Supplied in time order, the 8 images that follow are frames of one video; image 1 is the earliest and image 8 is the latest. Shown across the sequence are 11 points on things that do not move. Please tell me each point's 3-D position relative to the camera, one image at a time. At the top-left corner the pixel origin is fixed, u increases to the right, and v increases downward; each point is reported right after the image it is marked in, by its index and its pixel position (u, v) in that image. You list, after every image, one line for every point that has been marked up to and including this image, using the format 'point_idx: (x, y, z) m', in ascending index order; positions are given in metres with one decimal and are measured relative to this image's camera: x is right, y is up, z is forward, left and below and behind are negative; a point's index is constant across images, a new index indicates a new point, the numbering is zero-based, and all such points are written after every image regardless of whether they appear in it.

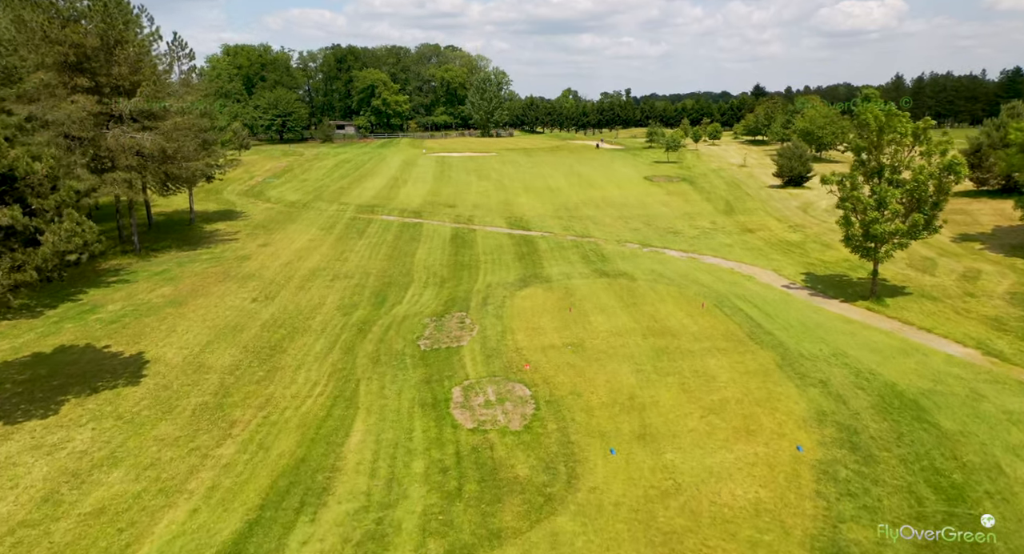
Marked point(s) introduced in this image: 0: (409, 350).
0: (-3.1, -2.2, +19.2) m
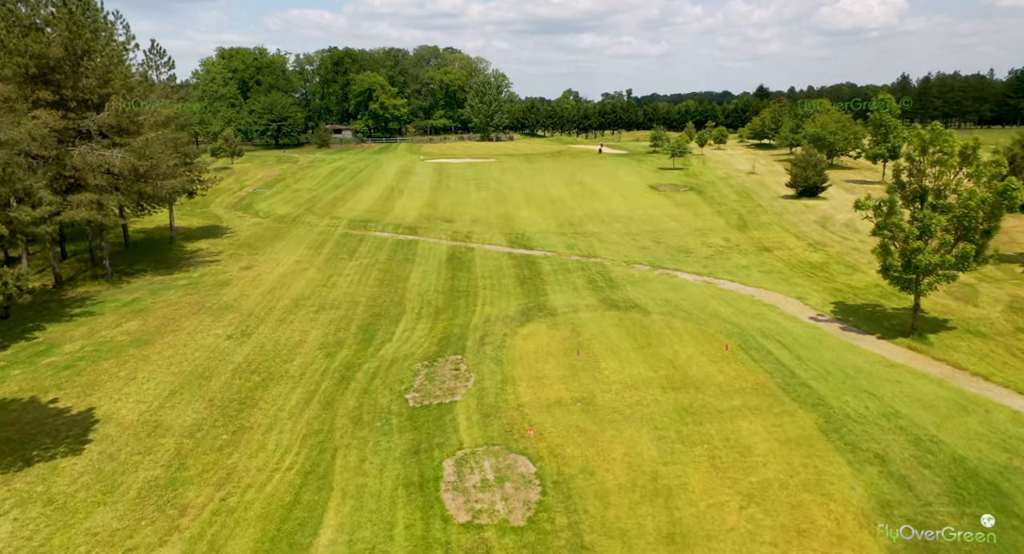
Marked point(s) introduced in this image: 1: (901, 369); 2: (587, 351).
0: (-3.0, -3.4, +16.9) m
1: (+11.4, -2.7, +18.9) m
2: (+2.3, -2.2, +19.7) m
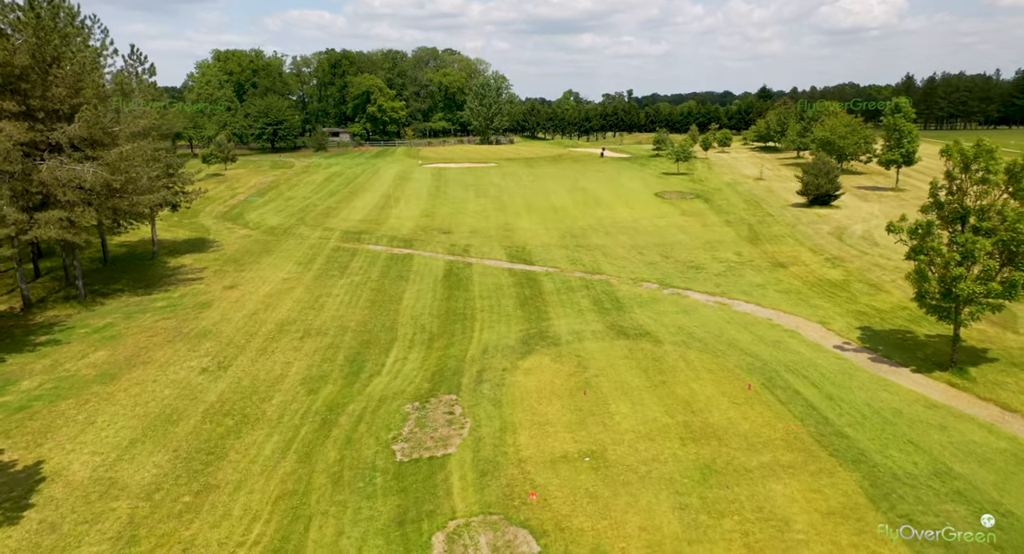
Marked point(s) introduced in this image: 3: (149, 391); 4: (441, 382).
0: (-3.0, -4.3, +15.0) m
1: (+11.4, -3.5, +17.0) m
2: (+2.3, -3.1, +17.9) m
3: (-10.8, -3.4, +19.2) m
4: (-2.1, -3.1, +19.3) m
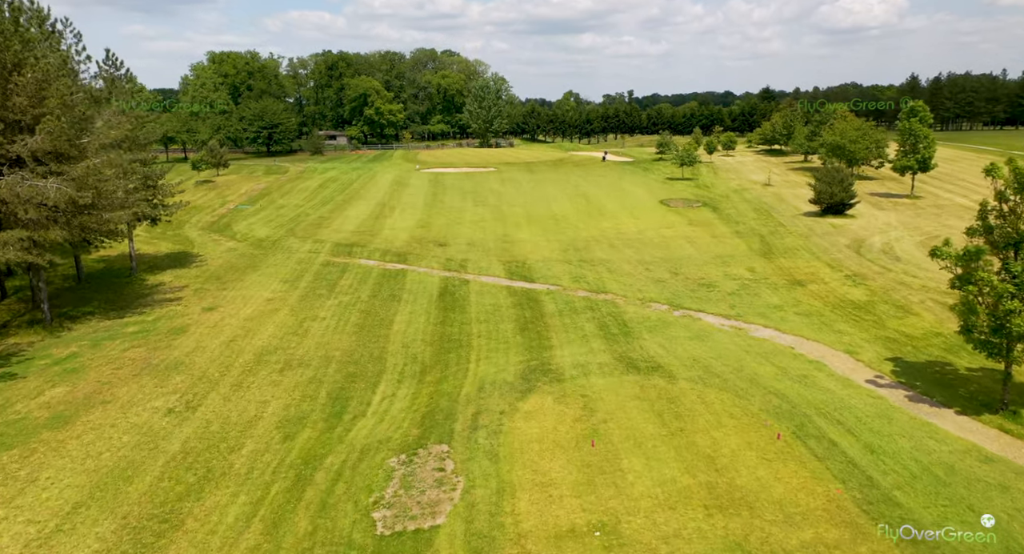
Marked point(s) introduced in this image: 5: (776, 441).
0: (-3.1, -5.2, +13.0) m
1: (+11.3, -4.4, +15.0) m
2: (+2.3, -4.0, +15.8) m
3: (-10.8, -4.3, +17.2) m
4: (-2.1, -4.0, +17.3) m
5: (+6.3, -3.9, +15.5) m
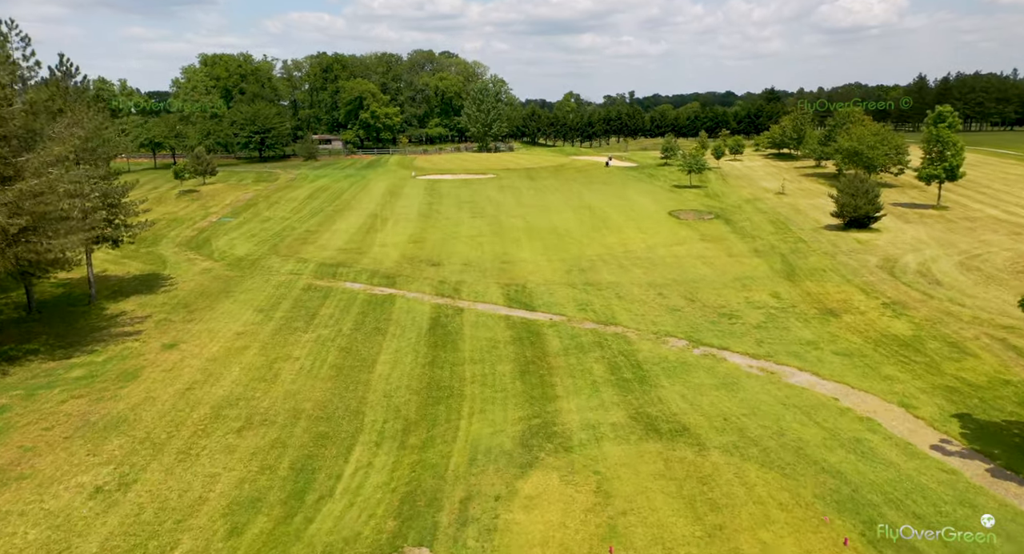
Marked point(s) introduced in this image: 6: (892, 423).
0: (-3.1, -6.4, +9.8) m
1: (+11.3, -5.5, +11.8) m
2: (+2.2, -5.2, +12.7) m
3: (-10.9, -5.5, +14.0) m
4: (-2.2, -5.2, +14.1) m
5: (+6.3, -5.1, +12.3) m
6: (+10.5, -4.0, +17.9) m
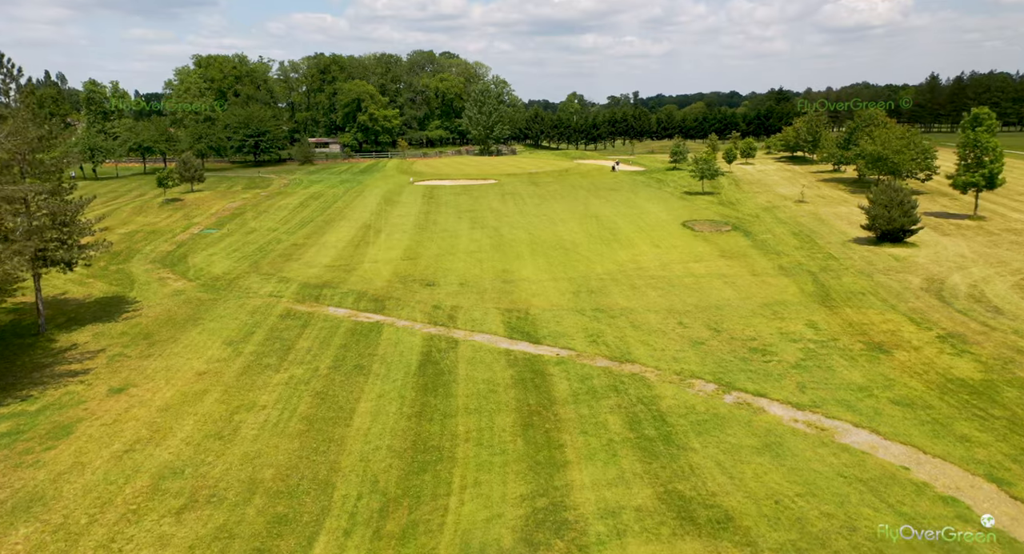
0: (-3.1, -7.5, +6.4) m
1: (+11.3, -6.6, +8.3) m
2: (+2.2, -6.3, +9.2) m
3: (-10.9, -6.6, +10.6) m
4: (-2.2, -6.3, +10.7) m
5: (+6.2, -6.2, +8.8) m
6: (+10.5, -5.1, +14.5) m
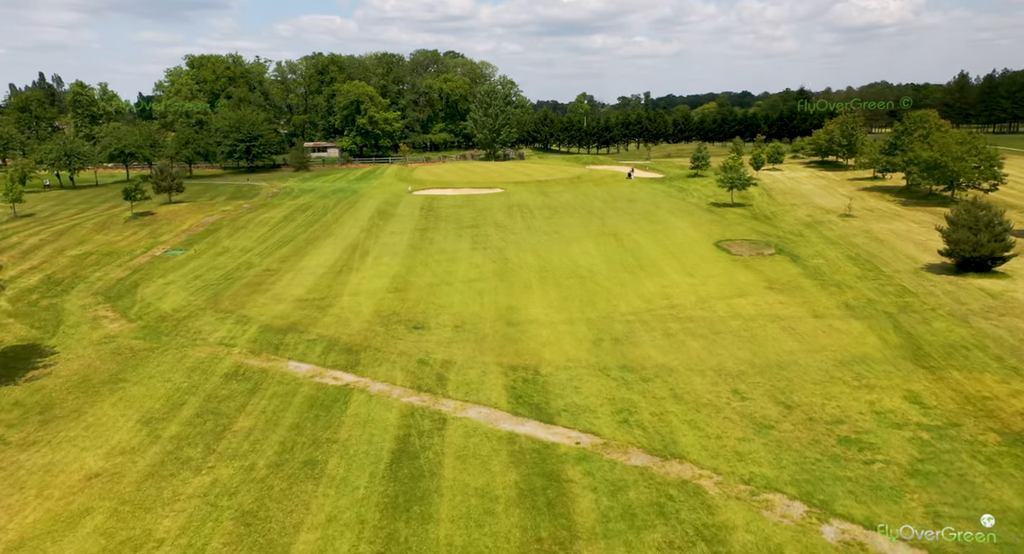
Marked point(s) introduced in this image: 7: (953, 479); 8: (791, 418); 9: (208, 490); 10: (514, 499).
0: (-3.3, -9.2, +0.2) m
1: (+11.2, -8.3, +1.9) m
2: (+2.1, -8.0, +3.0) m
3: (-10.9, -8.4, +4.6) m
4: (-2.3, -8.1, +4.5) m
5: (+6.2, -7.9, +2.5) m
6: (+10.5, -6.8, +8.1) m
7: (+10.6, -4.8, +15.6) m
8: (+8.2, -4.1, +18.8) m
9: (-7.6, -5.3, +16.4) m
10: (0.0, -5.2, +15.8) m
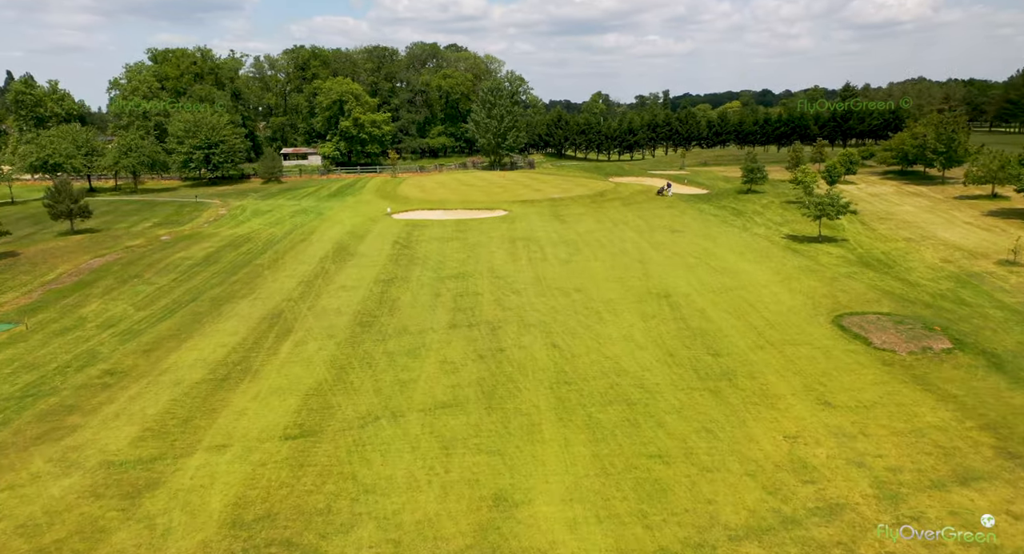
0: (-4.1, -13.1, -14.9) m
1: (+10.4, -12.2, -13.5) m
2: (+1.4, -11.9, -12.3) m
3: (-11.6, -12.2, -10.5) m
4: (-3.0, -11.9, -10.7) m
5: (+5.4, -11.8, -12.8) m
6: (+9.8, -10.7, -7.3) m
7: (+10.1, -8.7, +0.1) m
8: (+7.8, -7.9, +3.4) m
9: (-8.1, -9.2, +1.3) m
10: (-0.5, -9.1, +0.6) m
